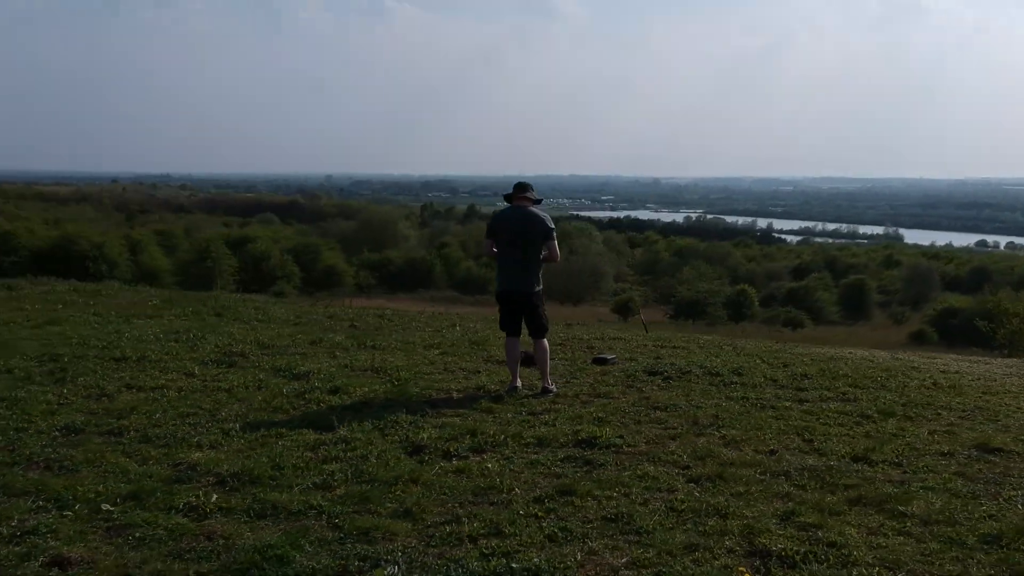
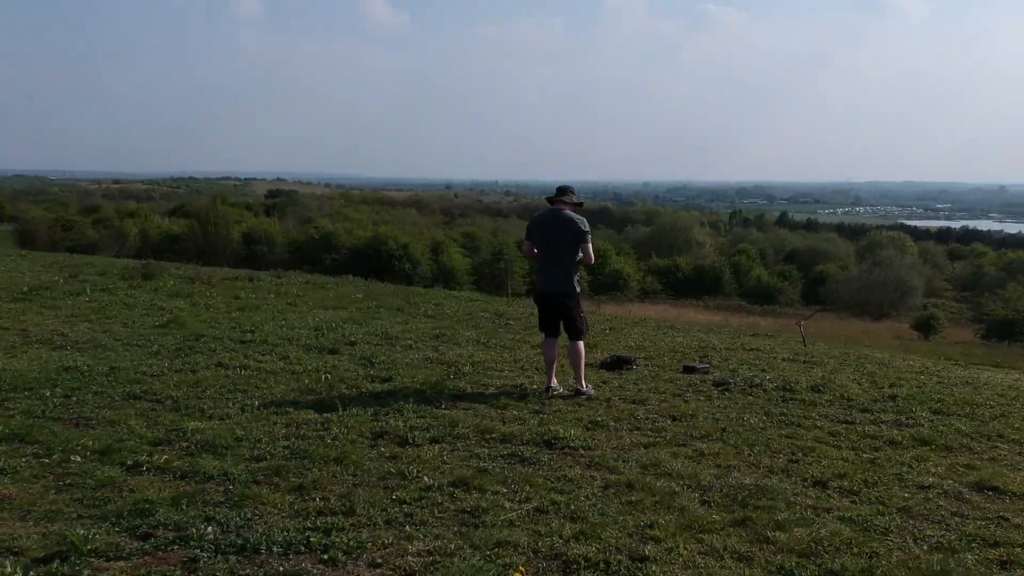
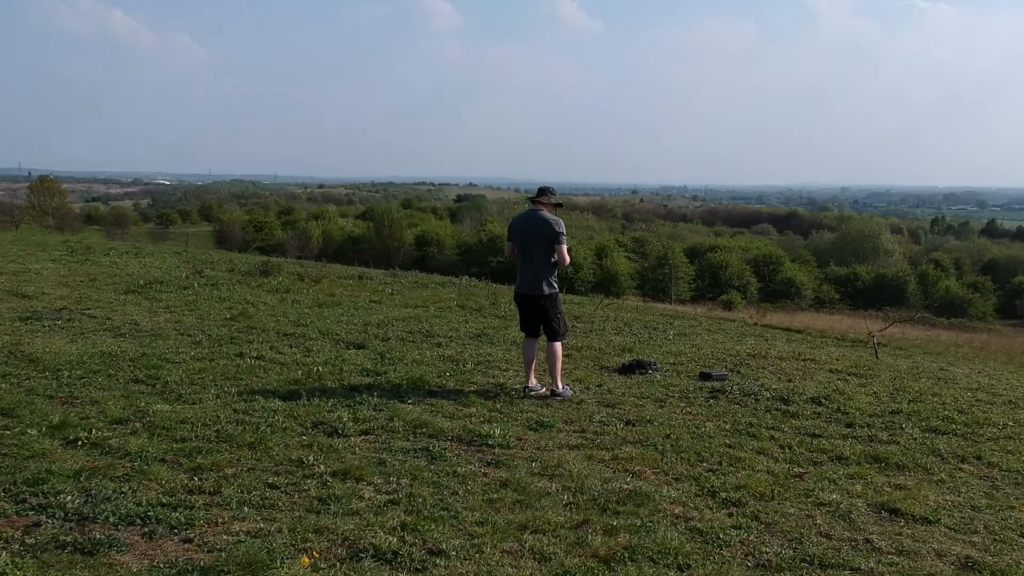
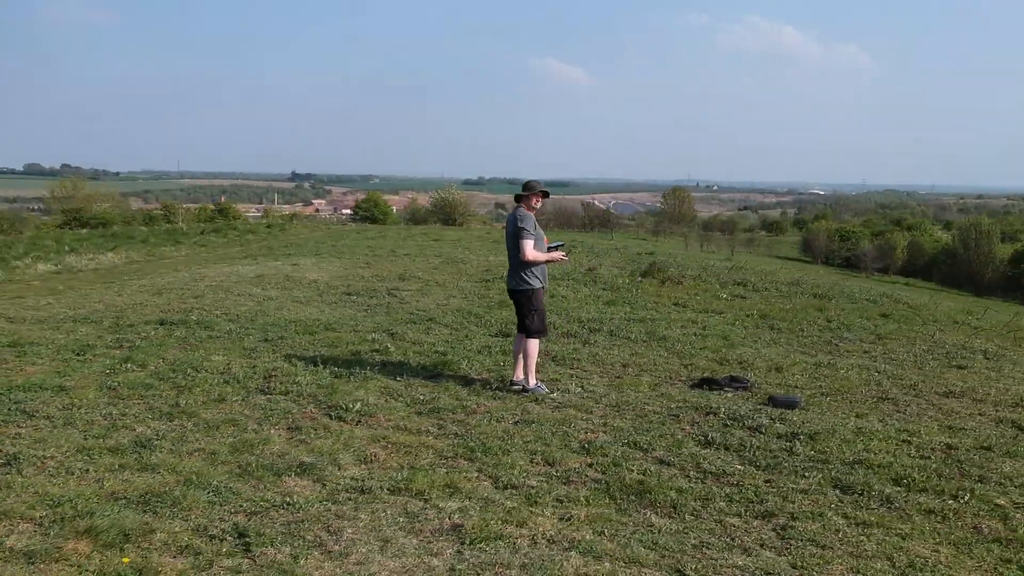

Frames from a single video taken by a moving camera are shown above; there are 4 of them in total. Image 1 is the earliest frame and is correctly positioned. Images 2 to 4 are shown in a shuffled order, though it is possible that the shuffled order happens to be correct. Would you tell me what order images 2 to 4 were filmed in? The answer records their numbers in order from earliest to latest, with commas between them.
2, 3, 4
